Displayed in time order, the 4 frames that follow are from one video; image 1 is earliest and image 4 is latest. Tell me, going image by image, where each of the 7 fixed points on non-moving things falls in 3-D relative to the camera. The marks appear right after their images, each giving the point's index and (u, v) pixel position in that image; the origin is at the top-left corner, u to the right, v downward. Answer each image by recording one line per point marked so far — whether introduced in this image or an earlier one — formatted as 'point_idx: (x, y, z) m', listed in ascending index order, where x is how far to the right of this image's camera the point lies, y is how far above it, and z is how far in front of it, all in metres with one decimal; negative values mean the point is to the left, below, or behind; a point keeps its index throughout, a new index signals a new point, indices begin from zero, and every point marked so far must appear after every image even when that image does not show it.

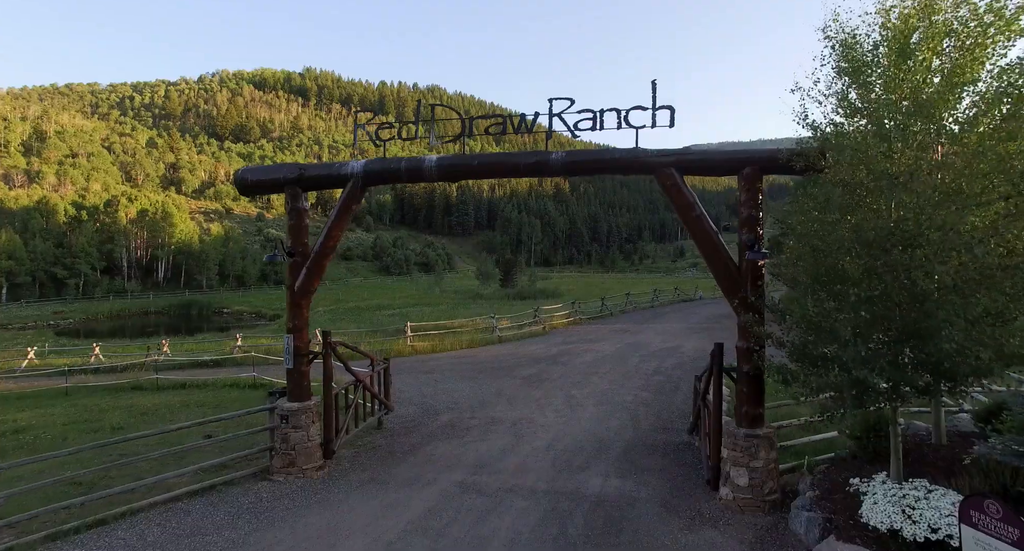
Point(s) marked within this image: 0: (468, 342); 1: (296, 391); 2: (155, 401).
0: (-1.5, -2.3, +18.9) m
1: (-2.6, -1.4, +6.7) m
2: (-7.9, -2.8, +12.6) m
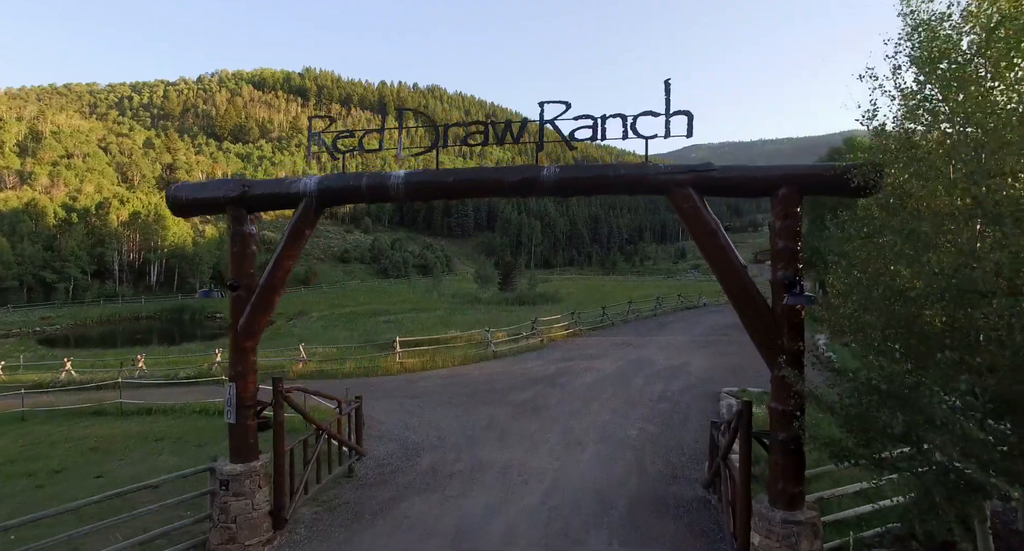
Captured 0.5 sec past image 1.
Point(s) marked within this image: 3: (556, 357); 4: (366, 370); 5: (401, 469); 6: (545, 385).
0: (-1.6, -2.6, +17.8) m
1: (-2.7, -1.8, +5.6) m
2: (-8.1, -3.1, +11.5) m
3: (+1.5, -2.7, +18.4) m
4: (-4.4, -2.8, +16.9) m
5: (-1.6, -2.9, +8.3) m
6: (+0.8, -2.8, +14.4) m
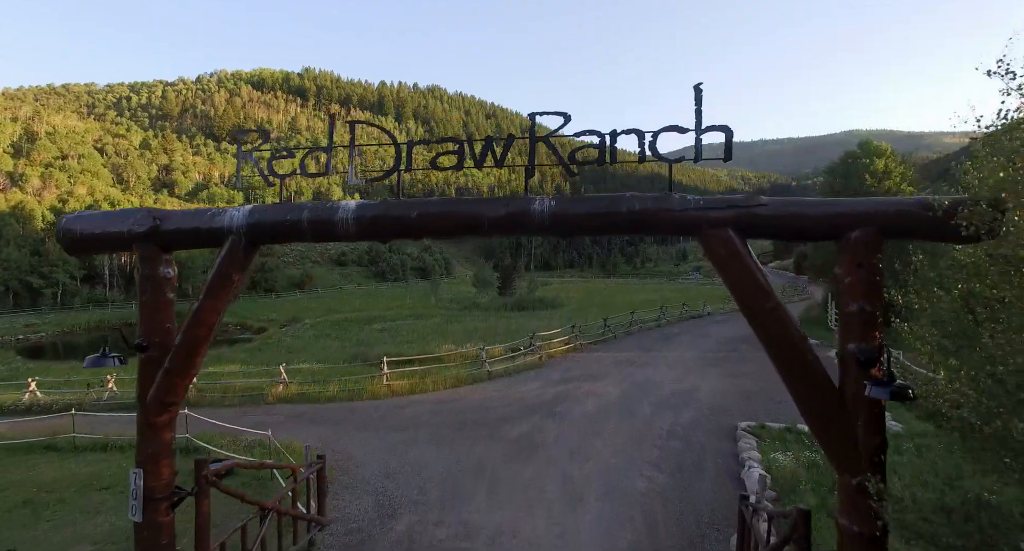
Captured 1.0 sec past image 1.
0: (-1.8, -3.1, +16.6) m
1: (-2.9, -2.2, +4.4) m
2: (-8.2, -3.6, +10.3) m
3: (+1.3, -3.1, +17.2) m
4: (-4.5, -3.3, +15.7) m
5: (-1.8, -3.3, +7.1) m
6: (+0.7, -3.2, +13.2) m
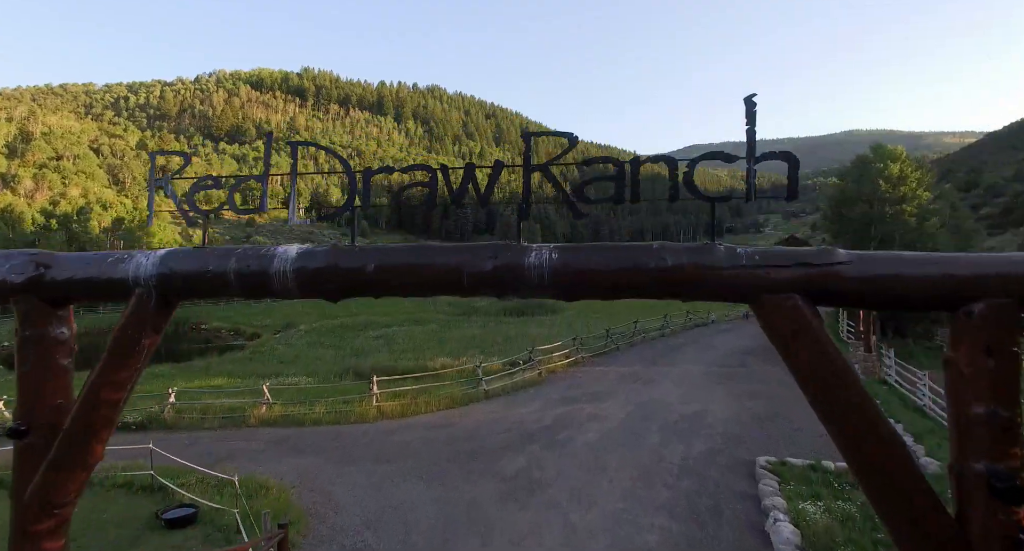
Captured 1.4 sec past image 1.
0: (-1.8, -3.5, +15.7) m
1: (-2.9, -2.6, +3.5) m
2: (-8.3, -4.0, +9.3) m
3: (+1.3, -3.5, +16.2) m
4: (-4.5, -3.7, +14.8) m
5: (-1.8, -3.7, +6.1) m
6: (+0.7, -3.6, +12.2) m
